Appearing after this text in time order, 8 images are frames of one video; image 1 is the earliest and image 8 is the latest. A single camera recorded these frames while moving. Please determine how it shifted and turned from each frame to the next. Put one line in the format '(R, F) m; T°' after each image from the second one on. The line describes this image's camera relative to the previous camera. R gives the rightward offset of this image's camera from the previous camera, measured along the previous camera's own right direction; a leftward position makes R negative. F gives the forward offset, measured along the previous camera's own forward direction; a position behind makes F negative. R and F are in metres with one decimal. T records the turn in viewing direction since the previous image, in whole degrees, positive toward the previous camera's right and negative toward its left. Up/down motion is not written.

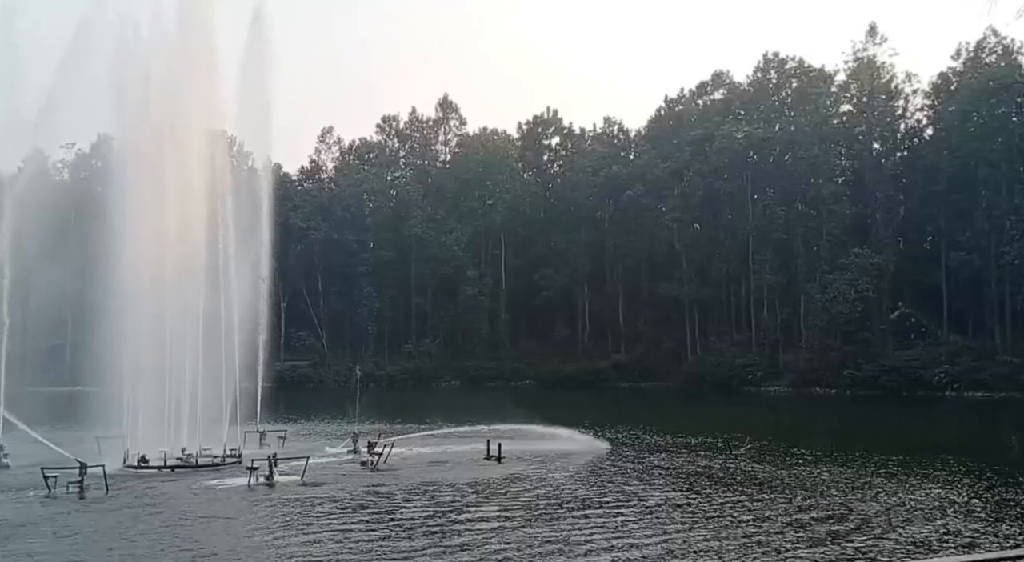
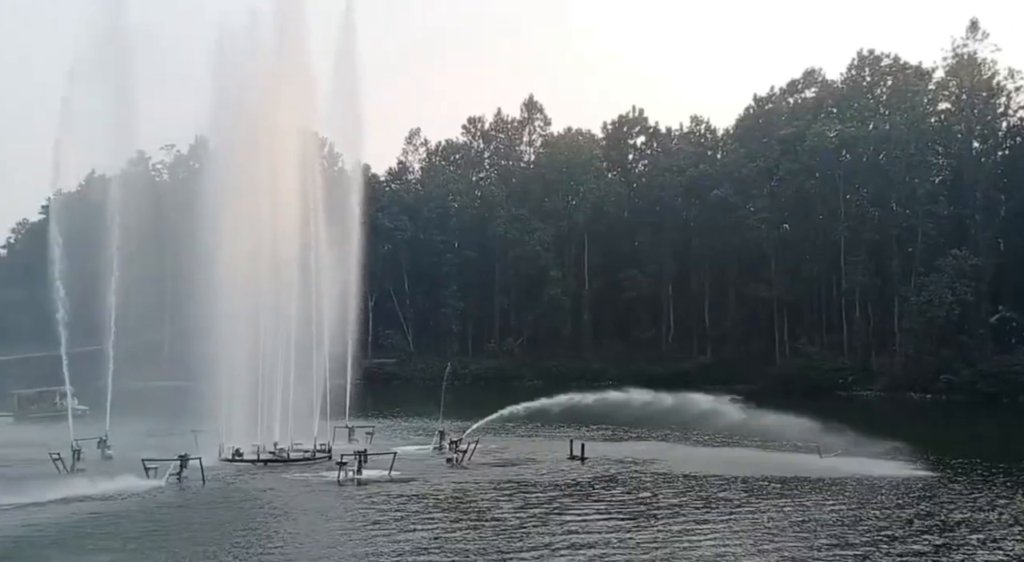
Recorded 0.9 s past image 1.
(-0.2, -0.1) m; -4°
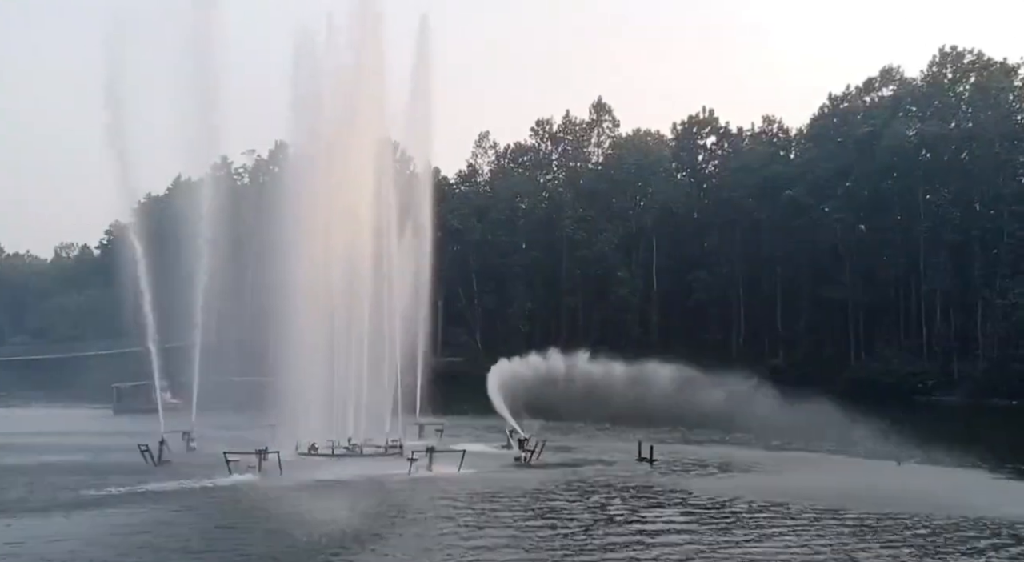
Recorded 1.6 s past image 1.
(-0.4, -0.1) m; -3°
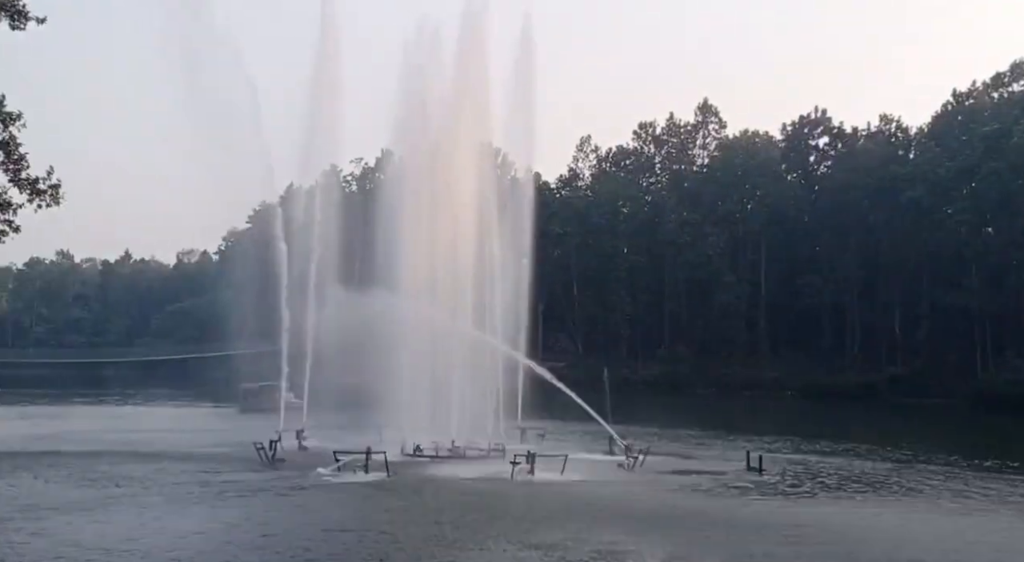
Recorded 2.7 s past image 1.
(-0.4, +0.5) m; -5°
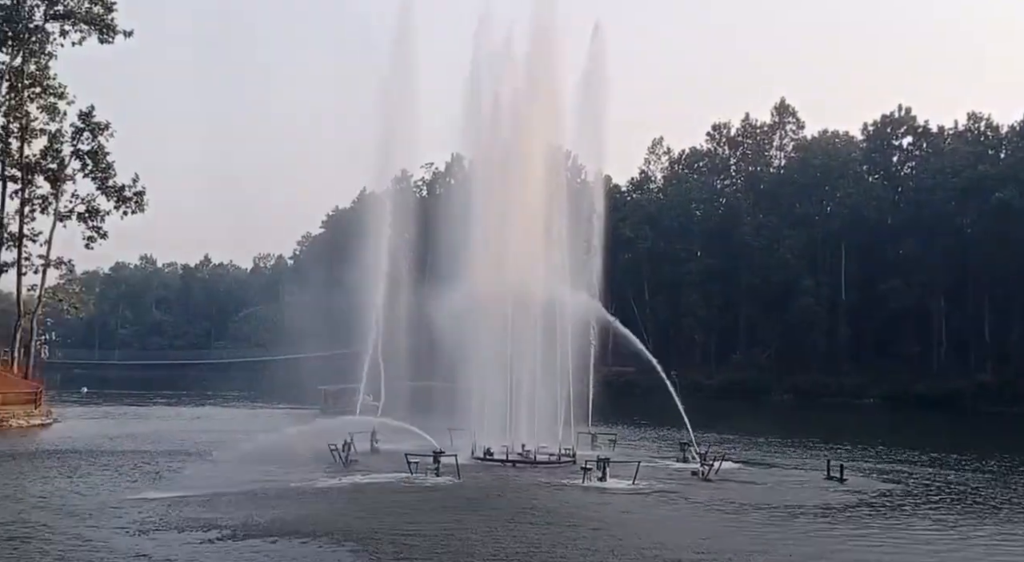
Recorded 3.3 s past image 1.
(-0.1, +0.6) m; -4°
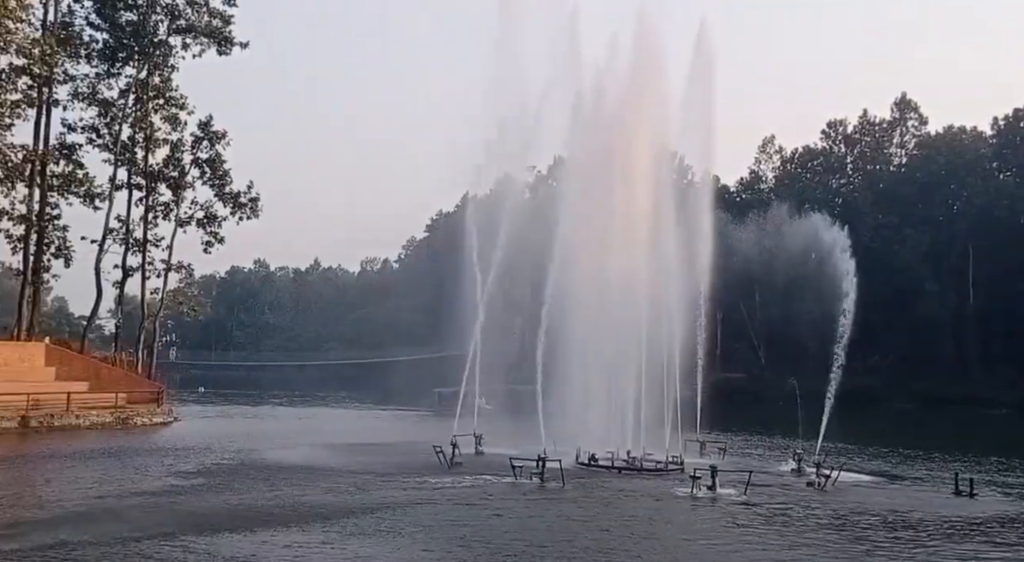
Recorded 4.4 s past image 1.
(-0.1, +0.8) m; -6°
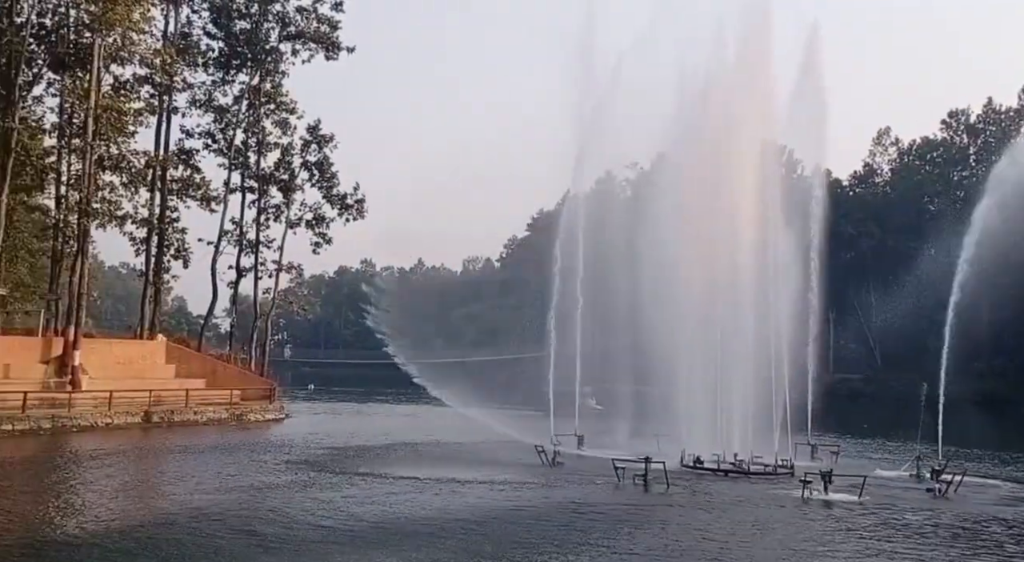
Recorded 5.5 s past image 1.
(0.0, +0.7) m; -6°
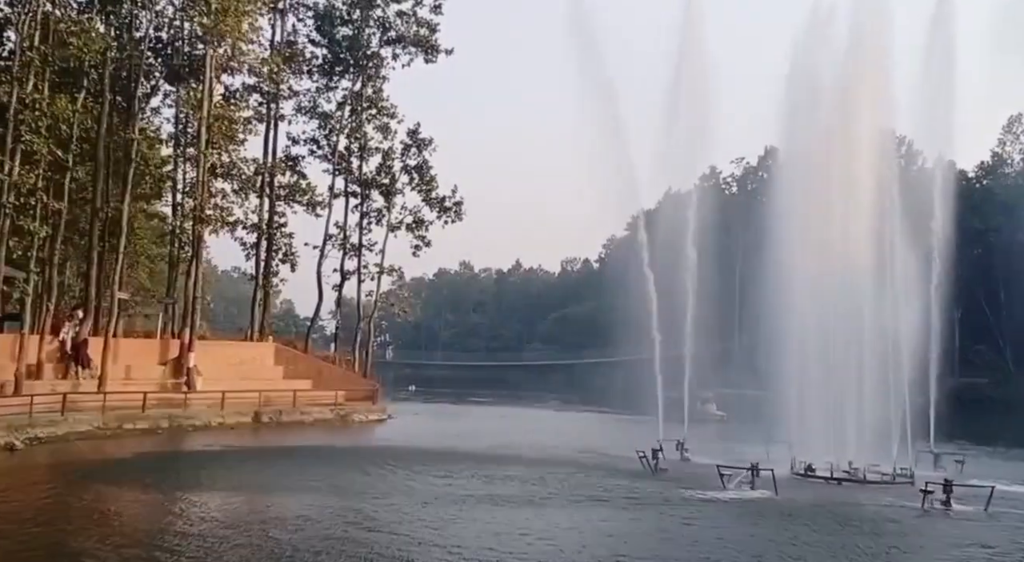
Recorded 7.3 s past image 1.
(-0.3, +0.1) m; -5°
